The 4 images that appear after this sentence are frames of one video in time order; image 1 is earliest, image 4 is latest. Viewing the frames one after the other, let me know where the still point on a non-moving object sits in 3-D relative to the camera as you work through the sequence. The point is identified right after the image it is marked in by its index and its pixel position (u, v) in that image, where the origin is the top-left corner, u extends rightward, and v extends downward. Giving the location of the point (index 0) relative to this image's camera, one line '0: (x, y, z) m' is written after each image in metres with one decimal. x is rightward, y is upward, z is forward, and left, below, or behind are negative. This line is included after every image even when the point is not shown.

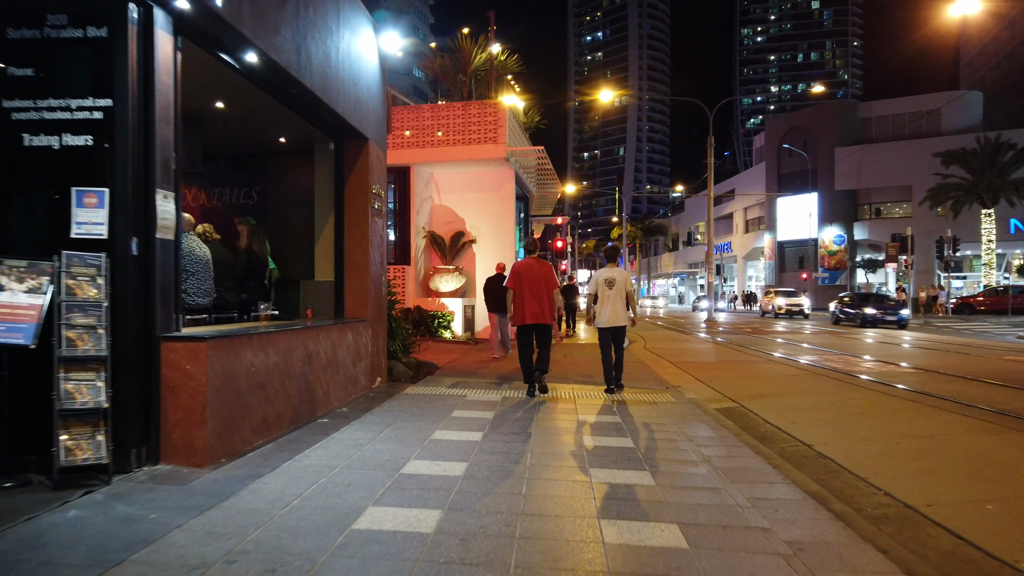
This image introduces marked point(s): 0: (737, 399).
0: (+2.6, -1.3, +8.5) m
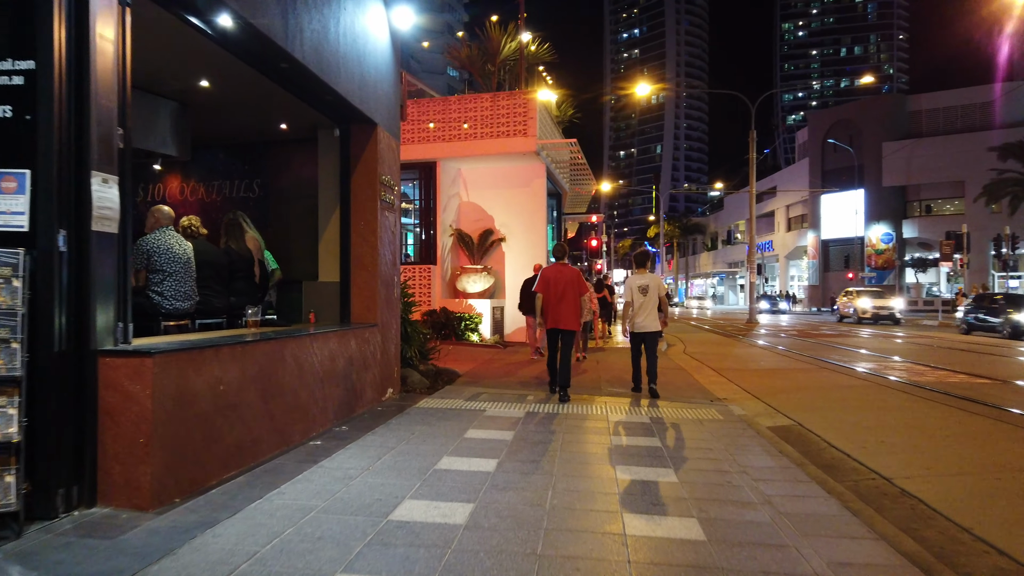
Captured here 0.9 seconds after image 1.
0: (+2.8, -1.3, +7.5) m
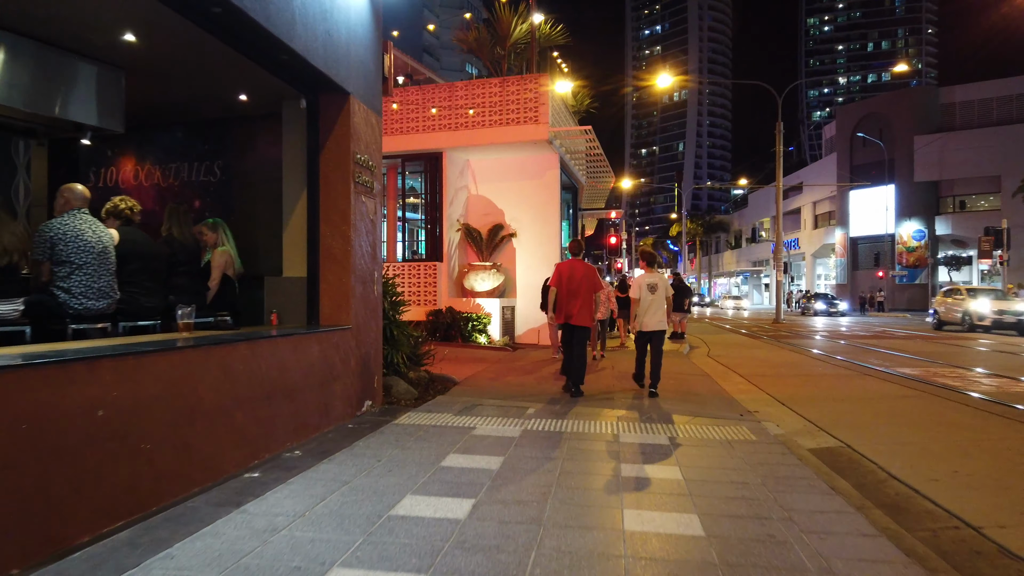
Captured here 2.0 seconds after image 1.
0: (+2.8, -1.3, +6.4) m
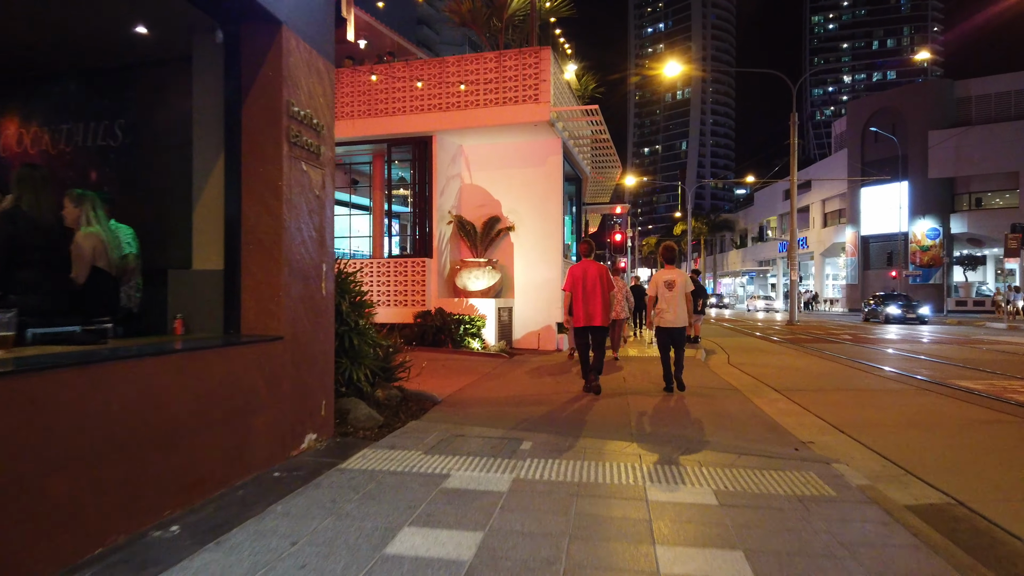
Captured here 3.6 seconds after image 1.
0: (+2.7, -1.2, +4.8) m
